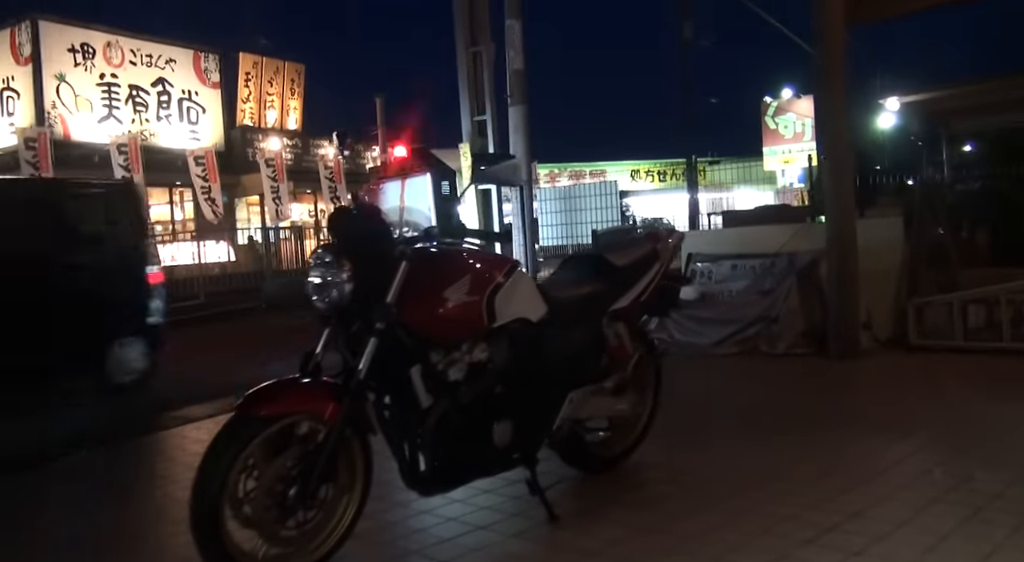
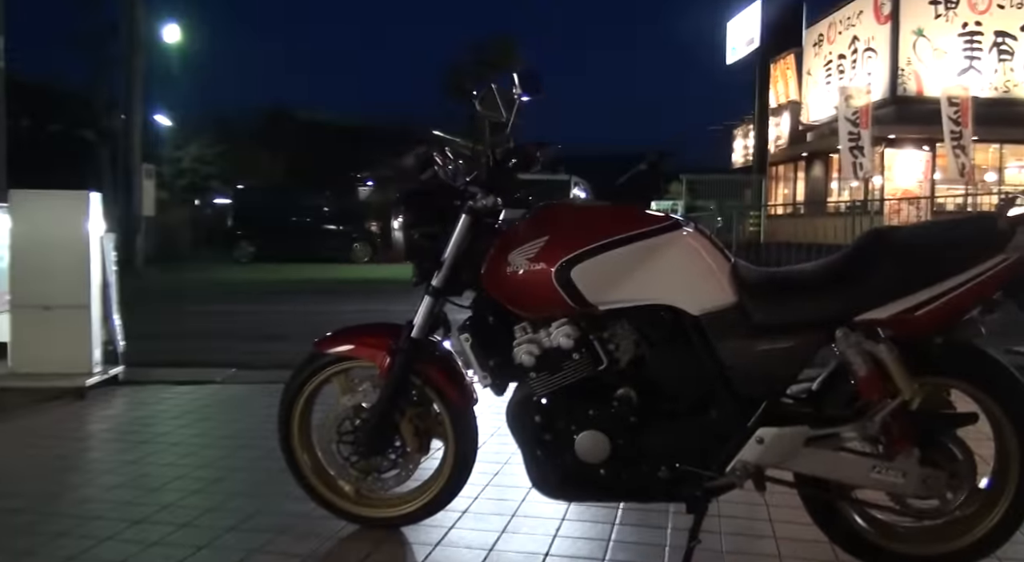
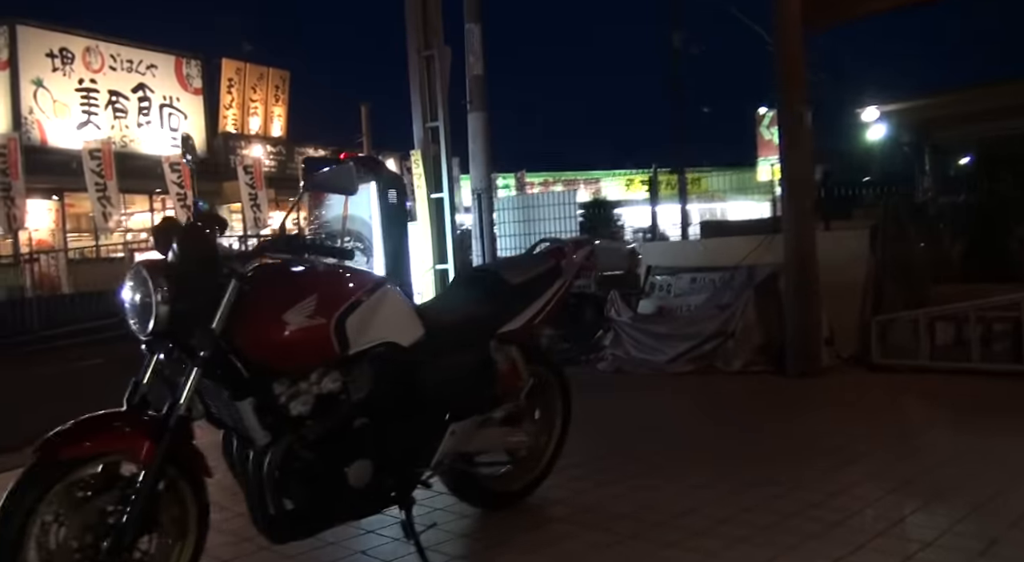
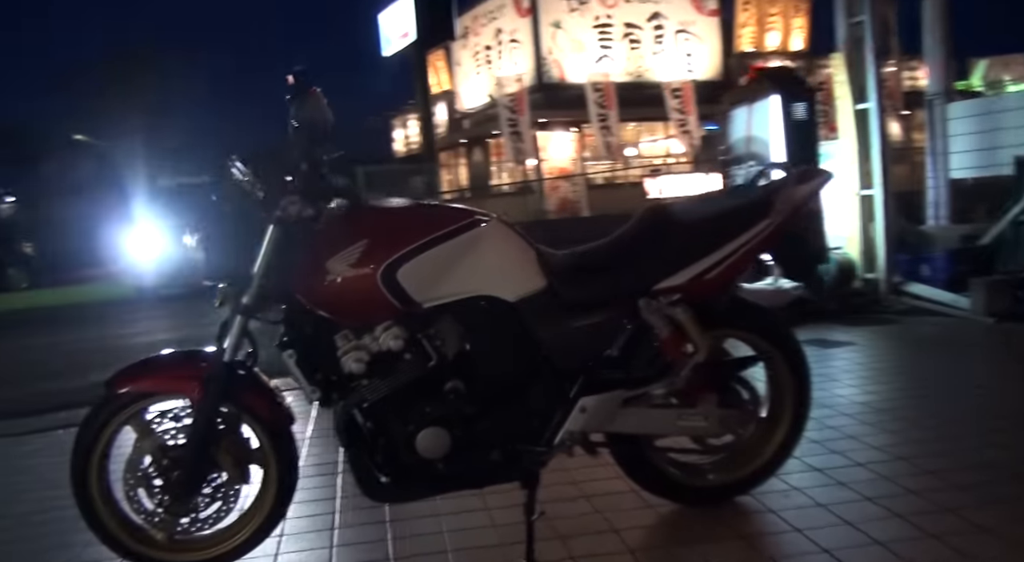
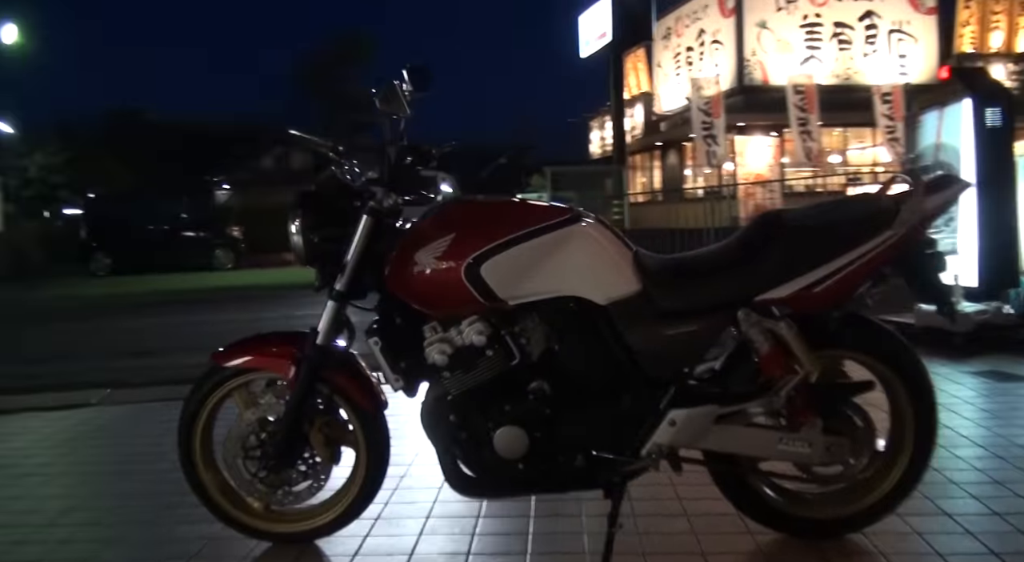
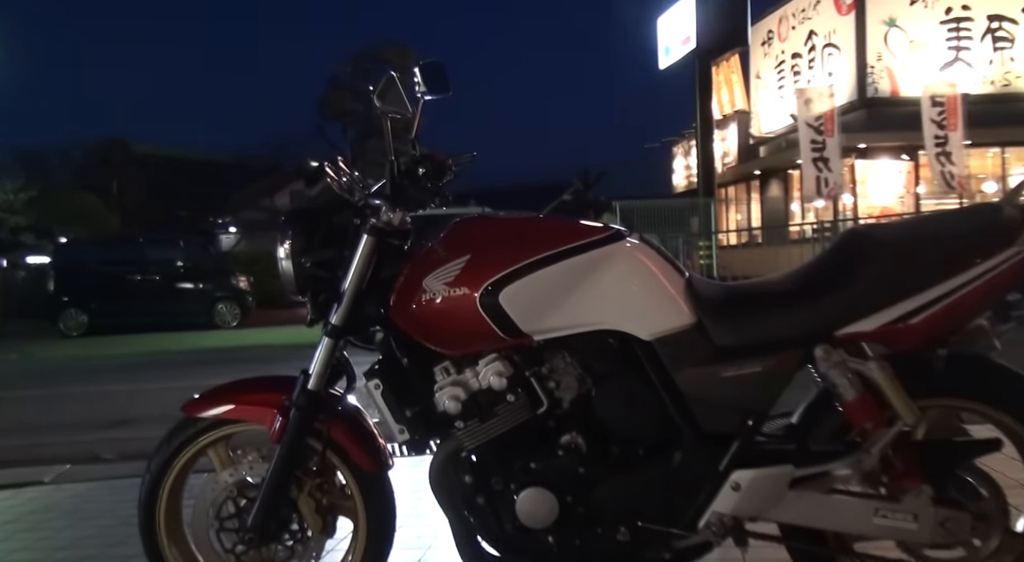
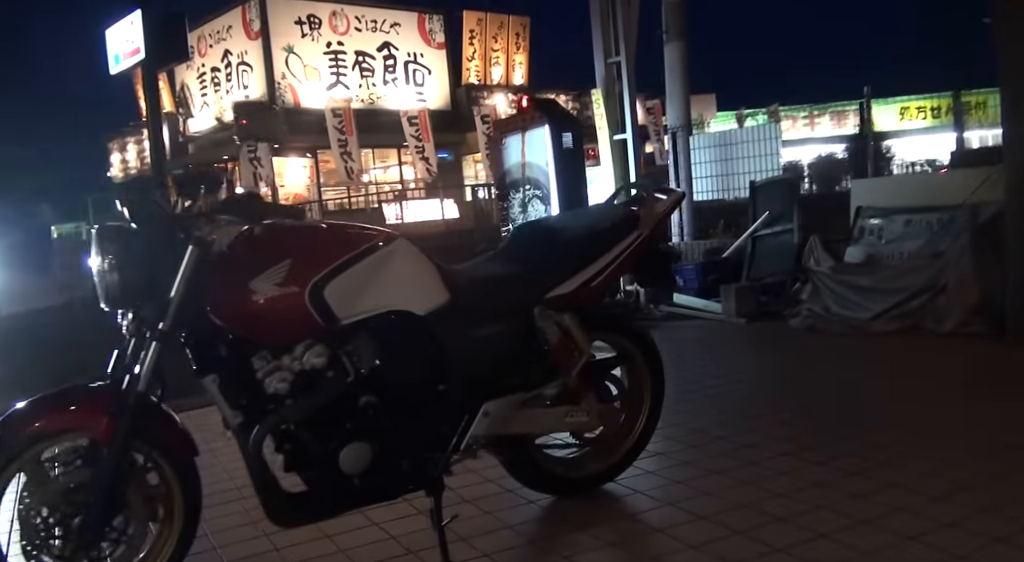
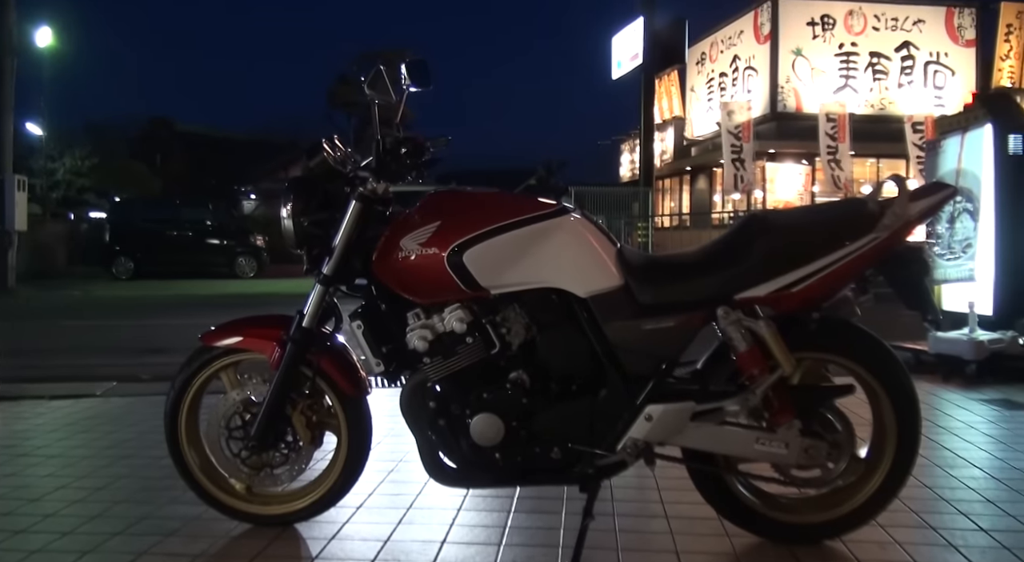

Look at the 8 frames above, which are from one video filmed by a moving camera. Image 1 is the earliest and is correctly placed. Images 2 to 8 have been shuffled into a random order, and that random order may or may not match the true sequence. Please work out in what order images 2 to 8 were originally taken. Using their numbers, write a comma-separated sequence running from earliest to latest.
3, 7, 4, 5, 2, 8, 6
